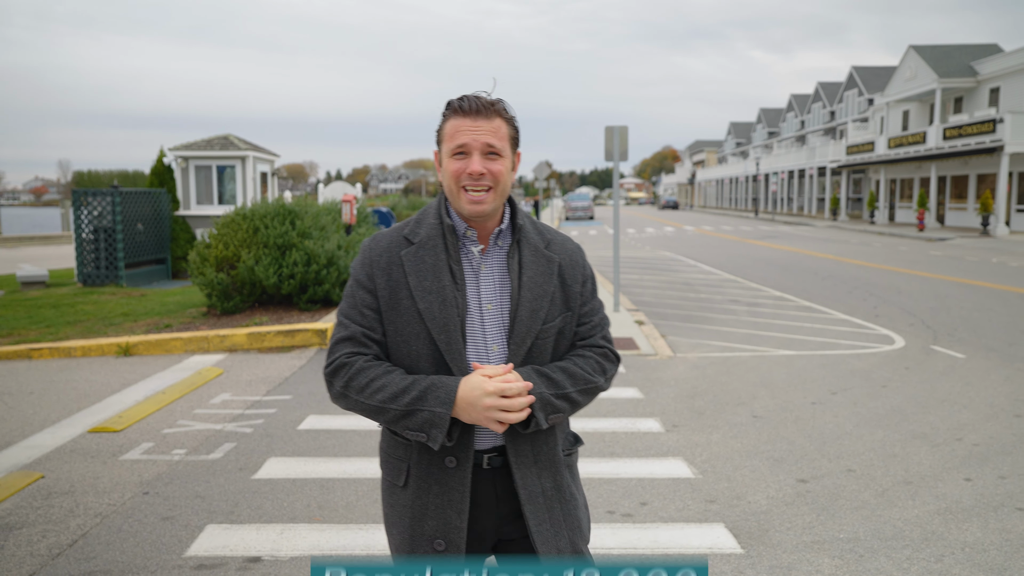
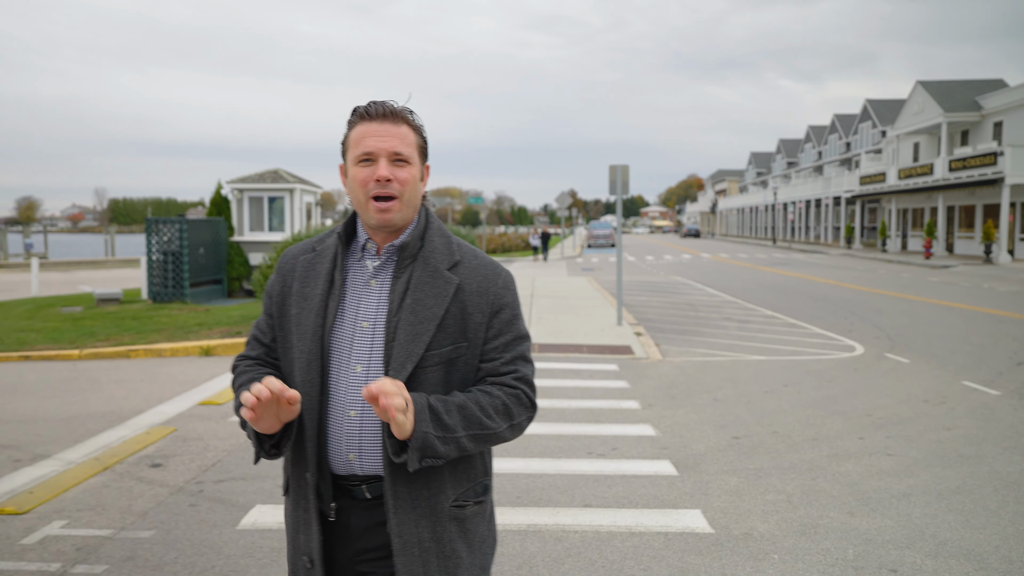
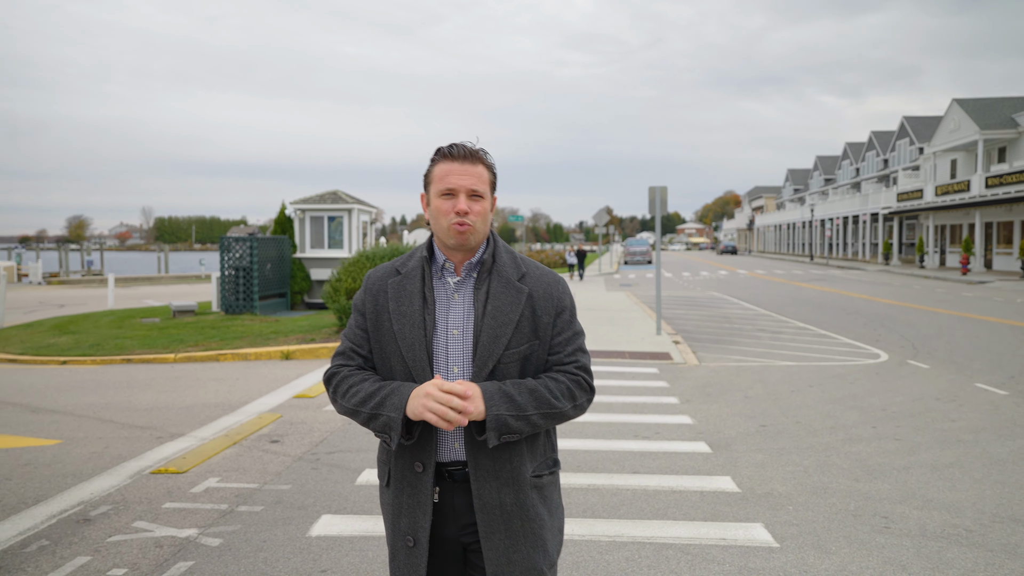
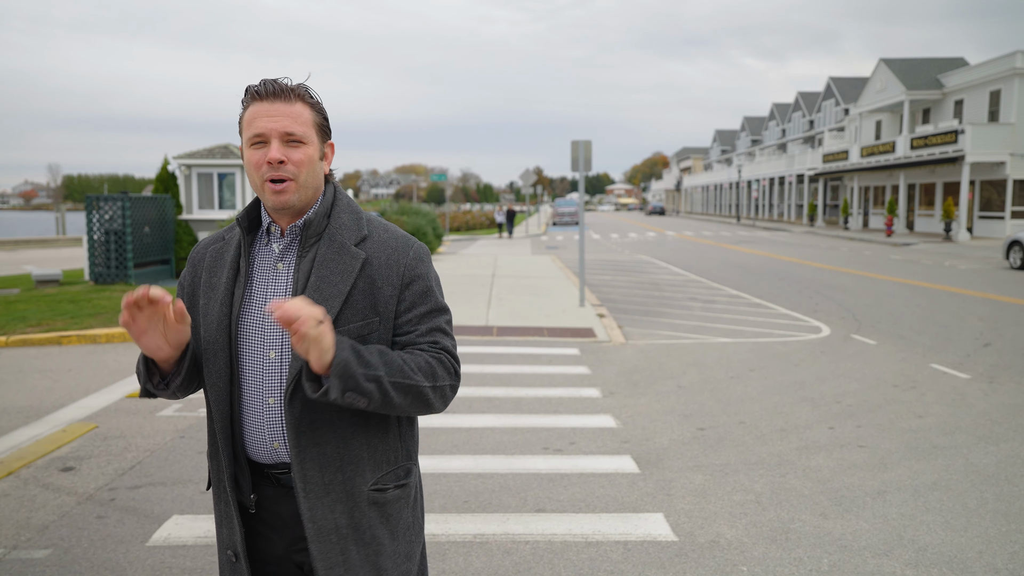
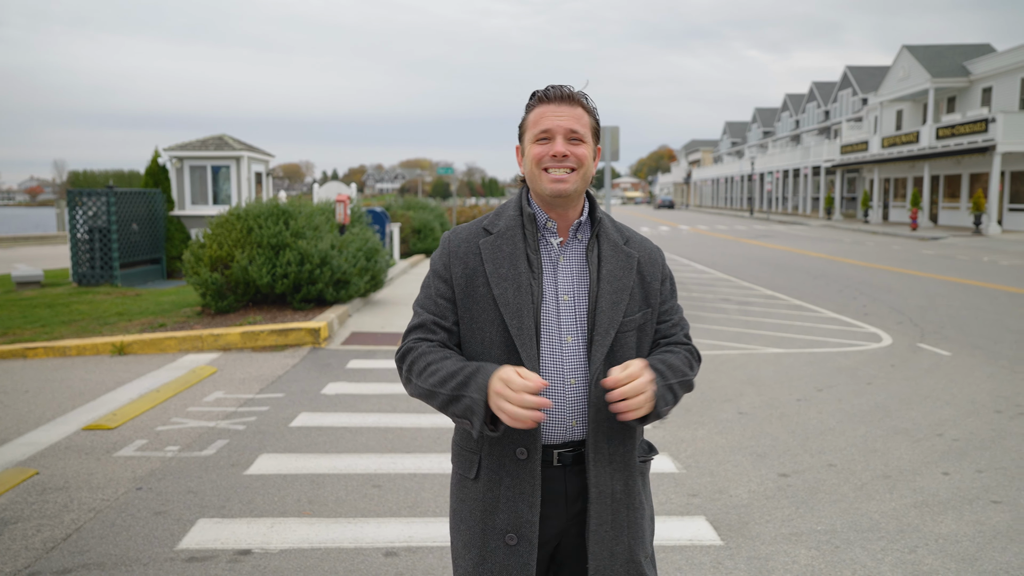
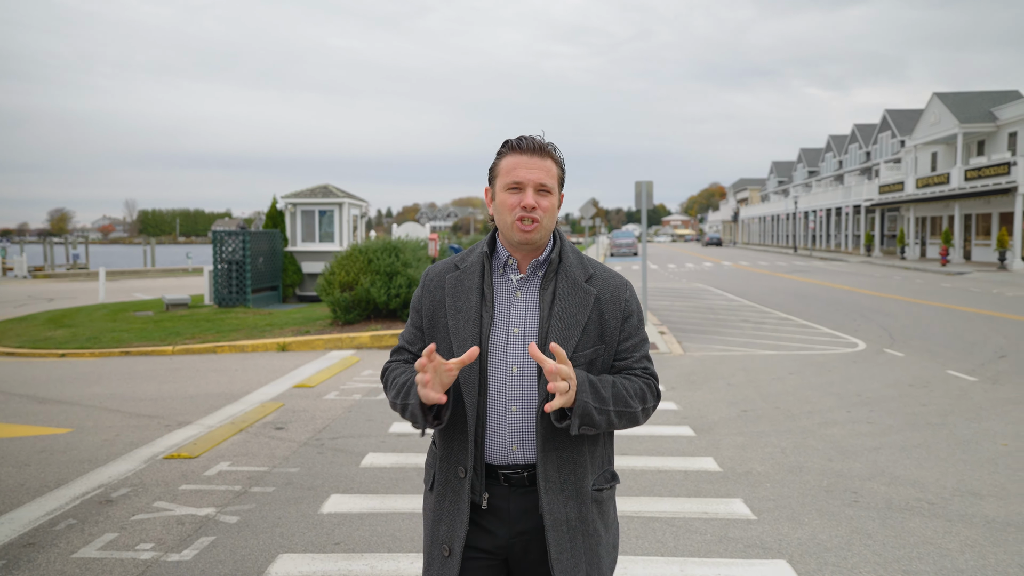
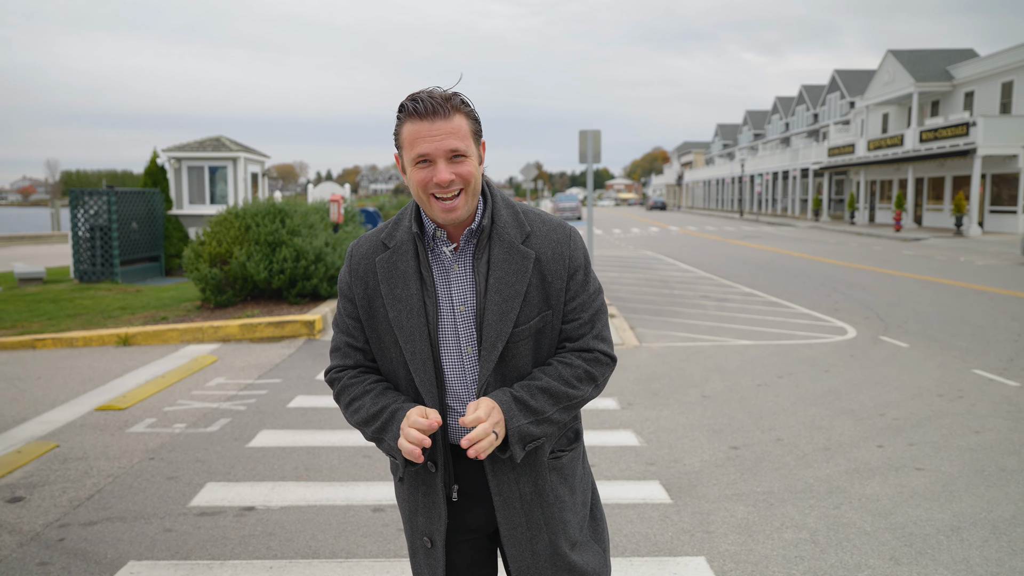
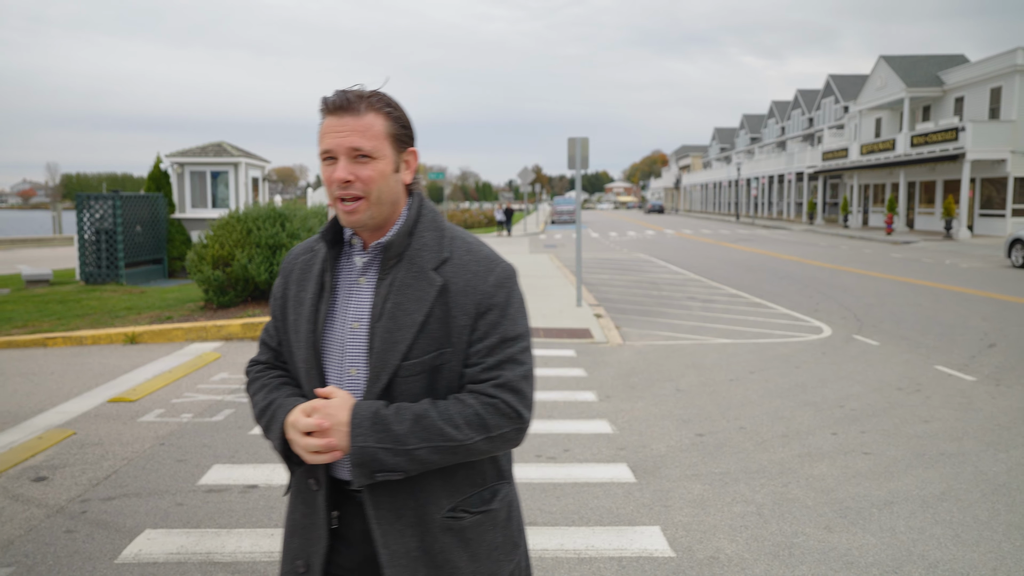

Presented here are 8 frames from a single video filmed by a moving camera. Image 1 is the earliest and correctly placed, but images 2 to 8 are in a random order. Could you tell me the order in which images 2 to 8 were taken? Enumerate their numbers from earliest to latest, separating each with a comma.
5, 7, 8, 4, 2, 3, 6
